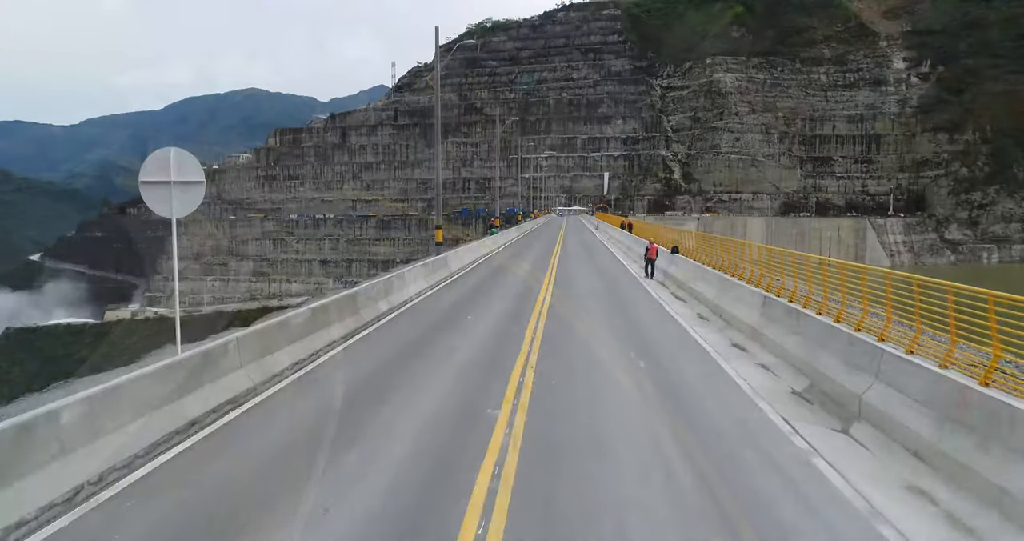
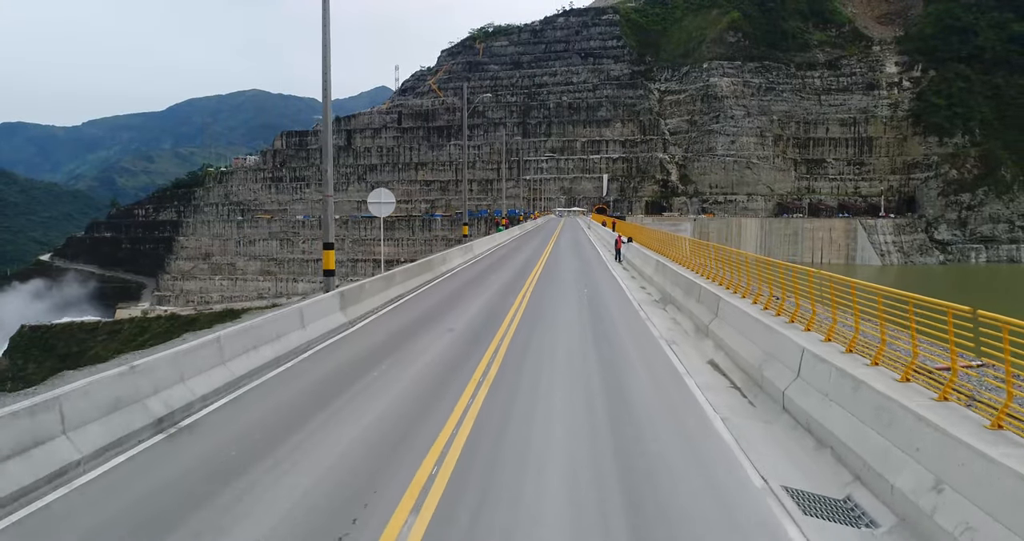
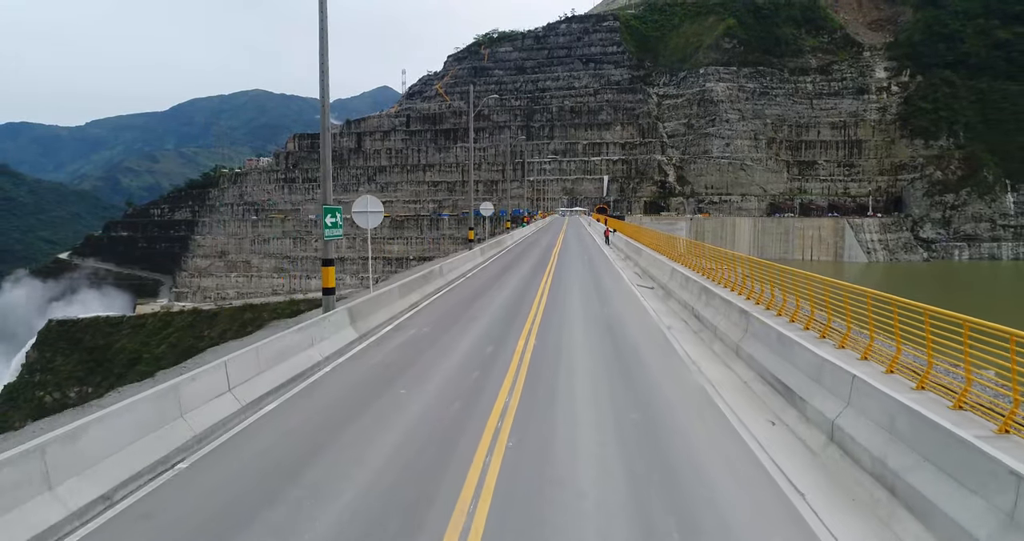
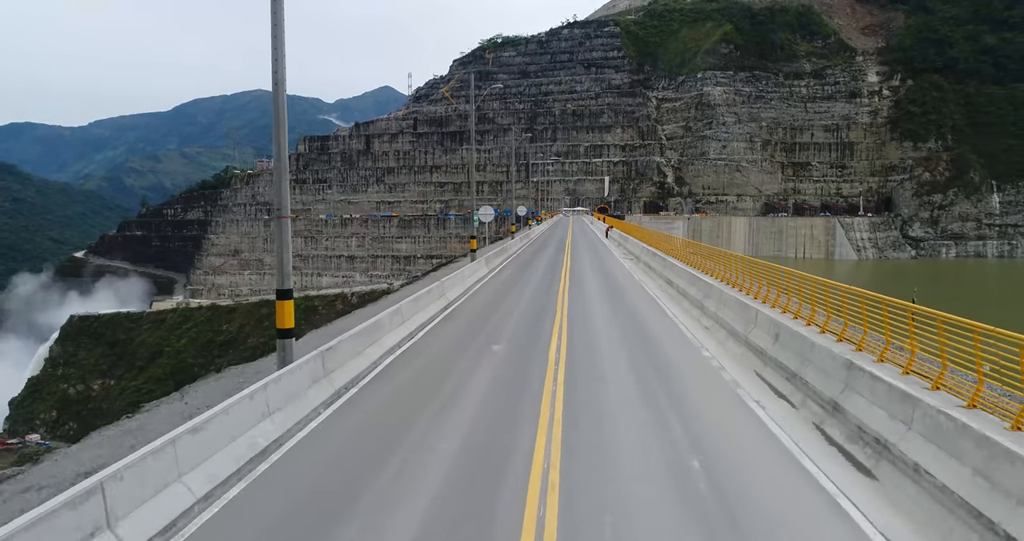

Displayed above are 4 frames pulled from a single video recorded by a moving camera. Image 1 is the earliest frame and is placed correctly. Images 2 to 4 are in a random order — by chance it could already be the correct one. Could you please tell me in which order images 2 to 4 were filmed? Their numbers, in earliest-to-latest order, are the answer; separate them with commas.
2, 3, 4
